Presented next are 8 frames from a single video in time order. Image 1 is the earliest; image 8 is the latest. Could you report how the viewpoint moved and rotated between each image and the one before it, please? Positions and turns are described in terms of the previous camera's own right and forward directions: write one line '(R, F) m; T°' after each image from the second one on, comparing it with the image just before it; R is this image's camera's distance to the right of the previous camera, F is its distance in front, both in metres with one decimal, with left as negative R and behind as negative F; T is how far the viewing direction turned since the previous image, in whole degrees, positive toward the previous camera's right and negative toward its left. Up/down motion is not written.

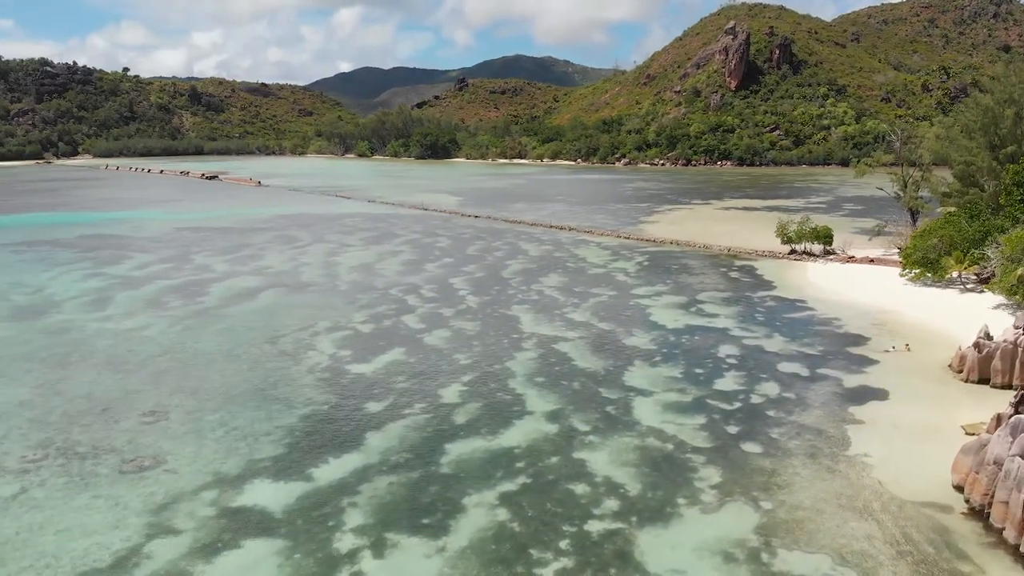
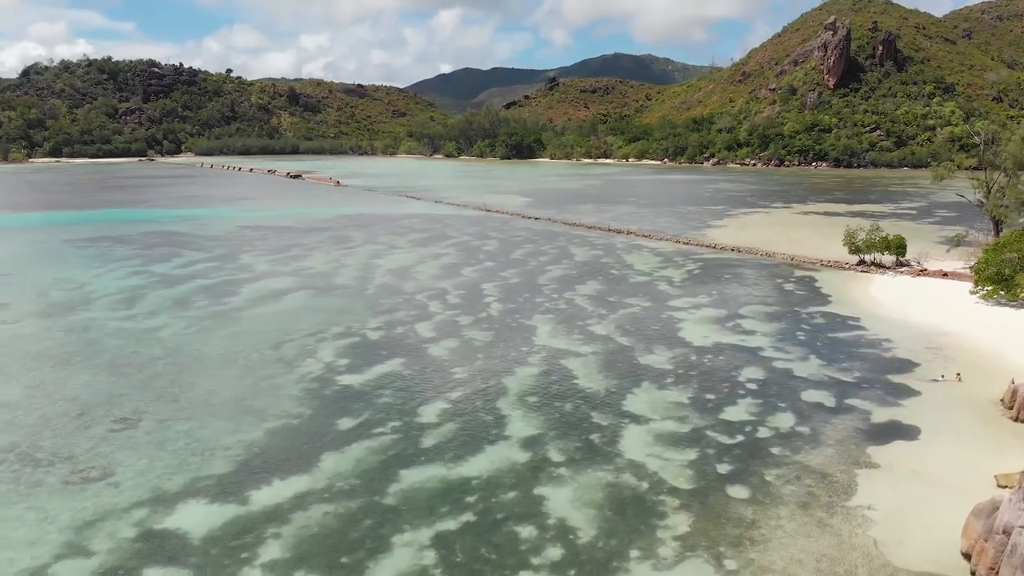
(+1.5, +1.0) m; -7°
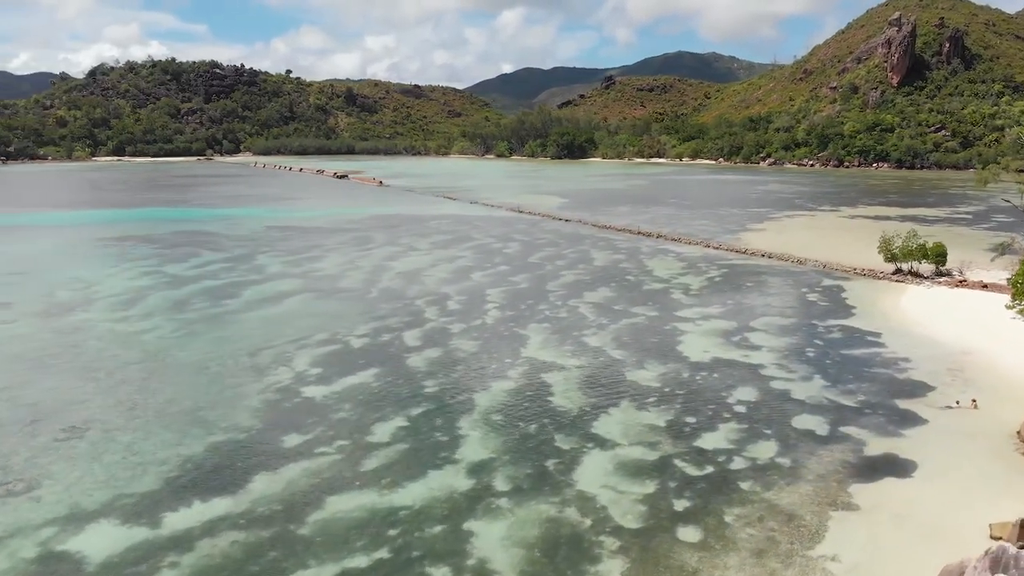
(+1.3, +0.9) m; -4°
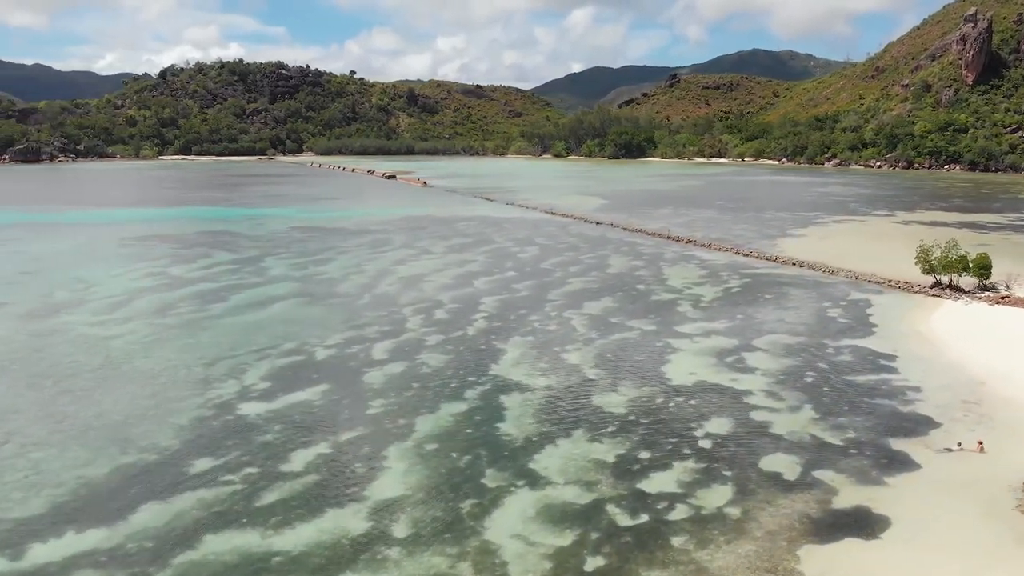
(+1.6, +1.2) m; -5°
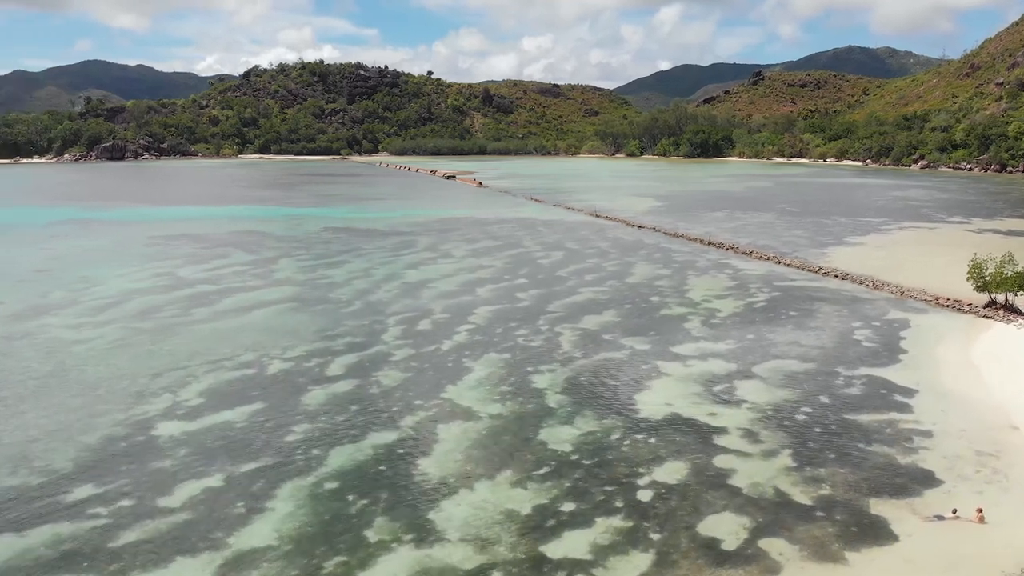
(+1.8, +1.5) m; -6°
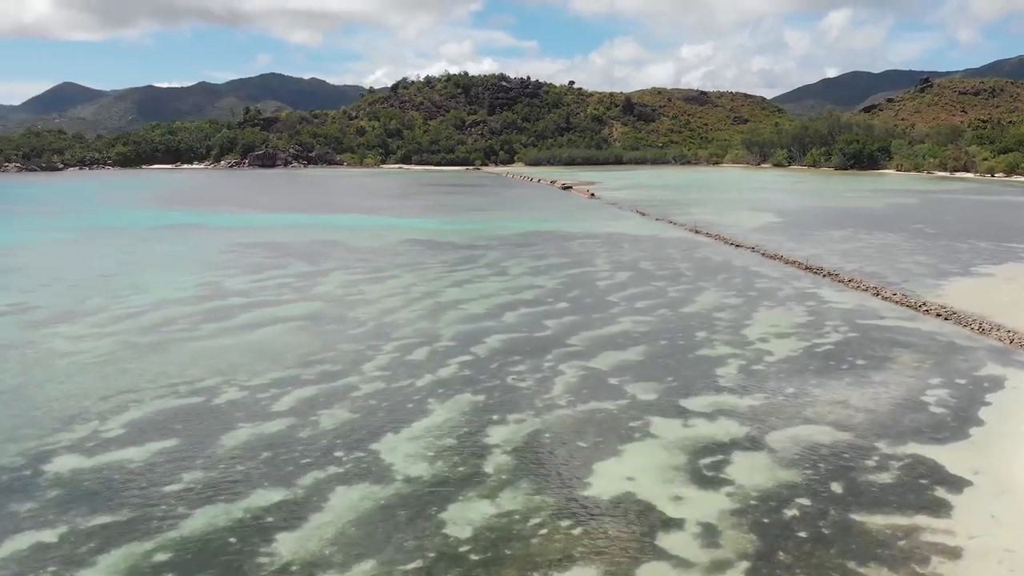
(+2.4, +2.2) m; -10°
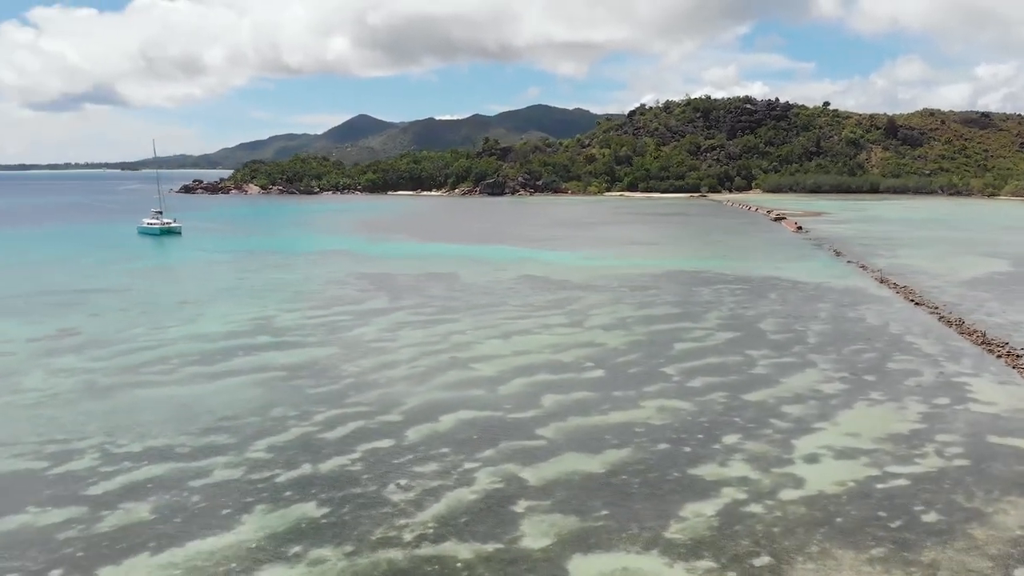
(+4.0, +3.9) m; -18°
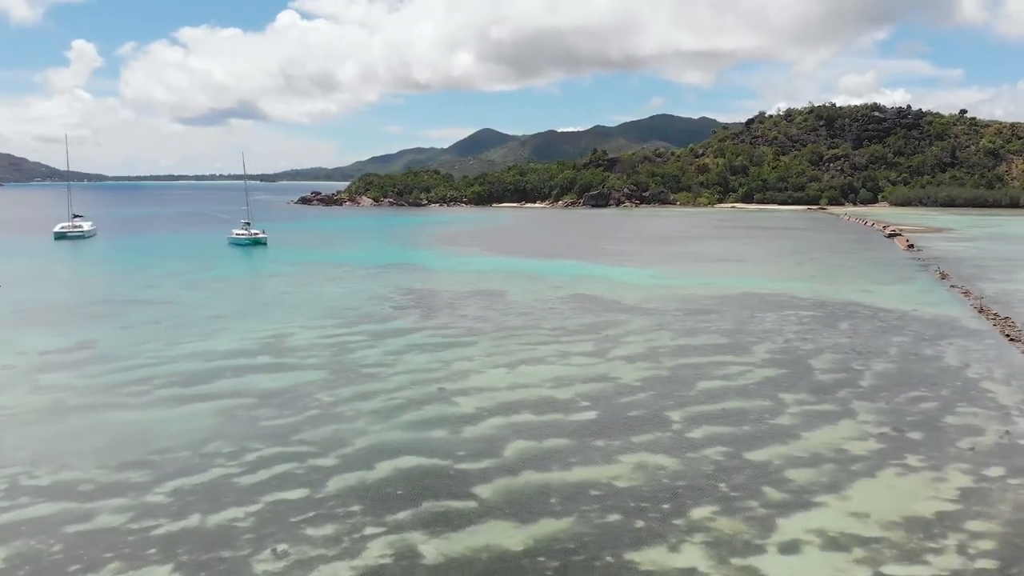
(+2.1, +1.7) m; -8°
